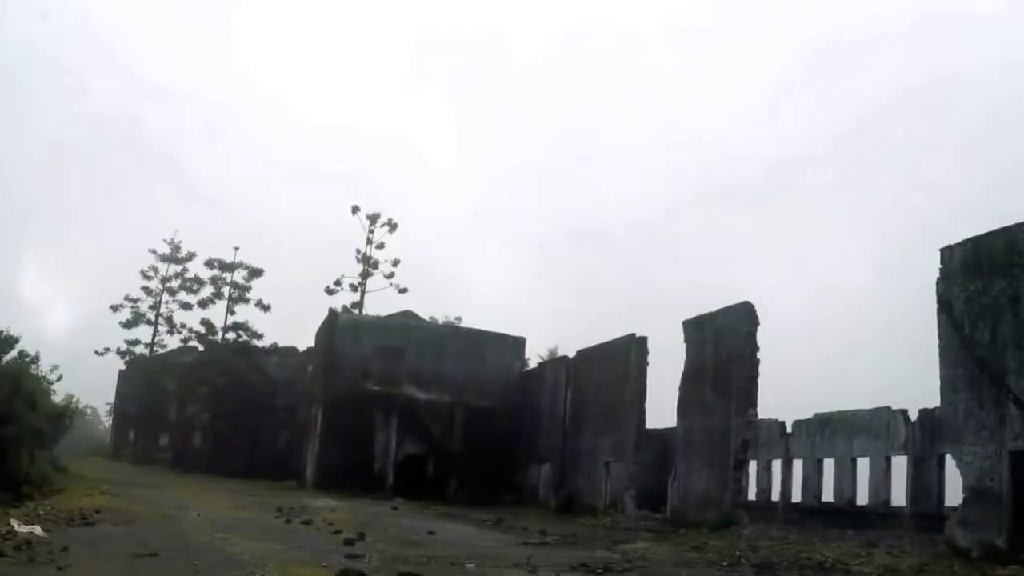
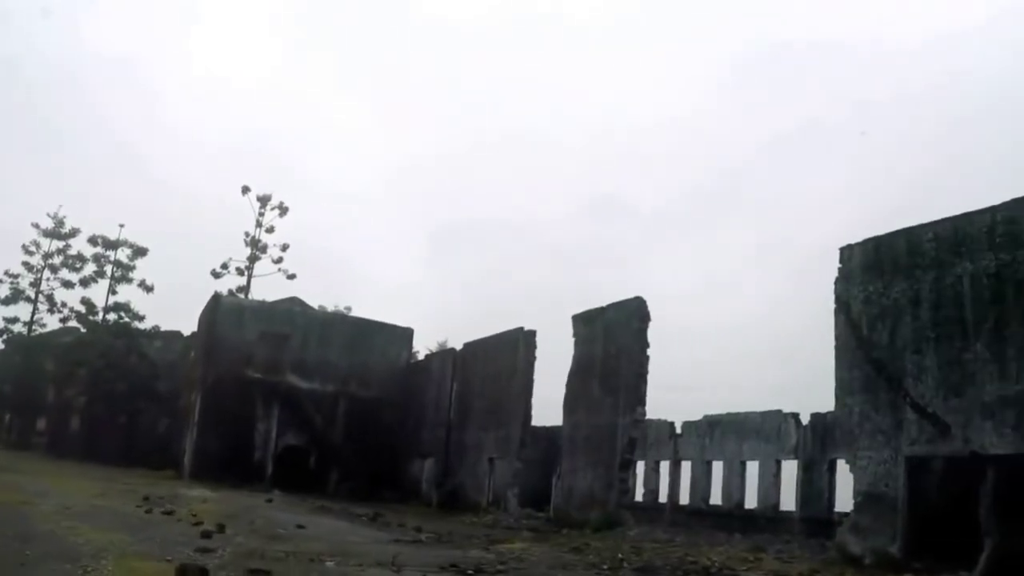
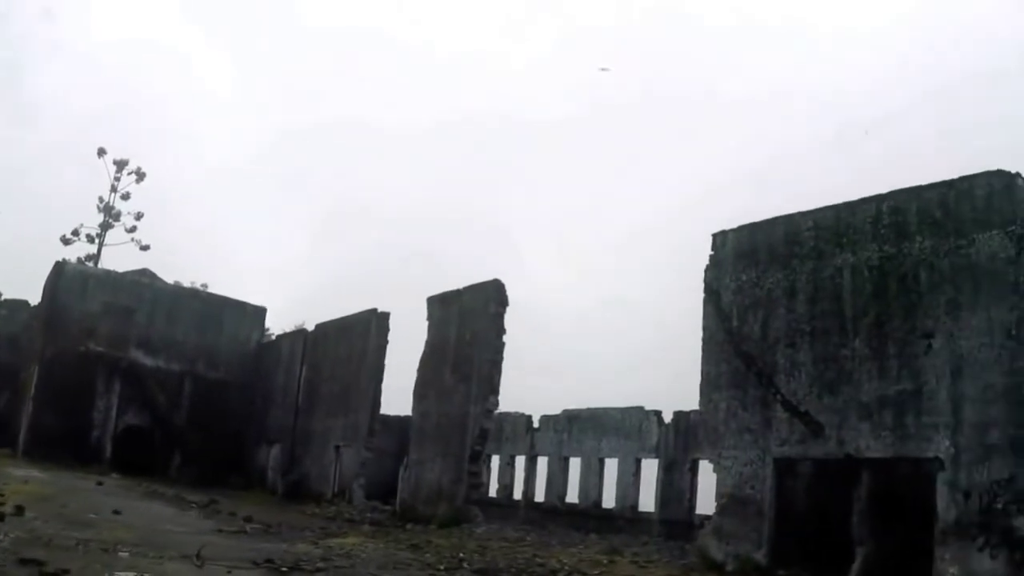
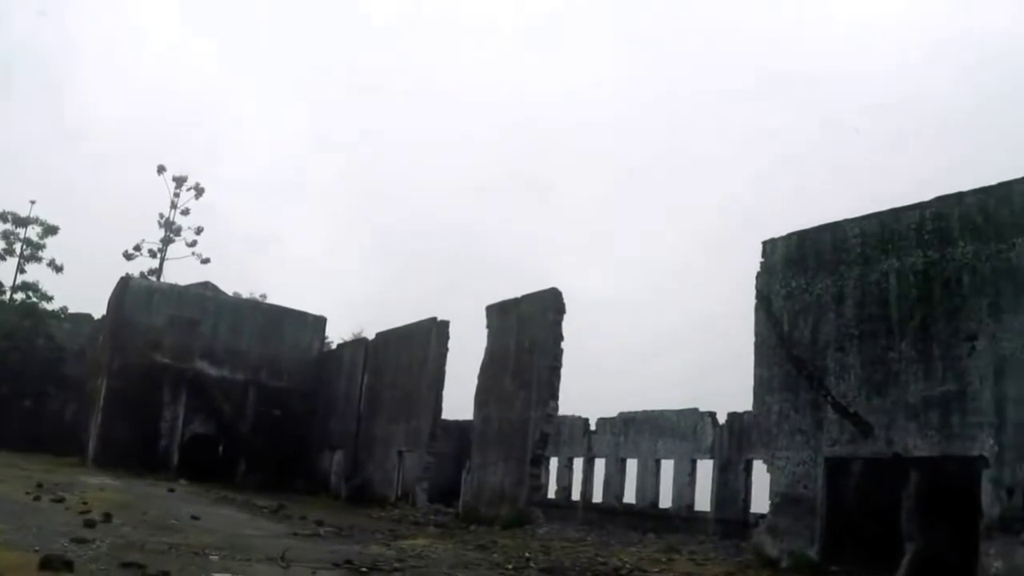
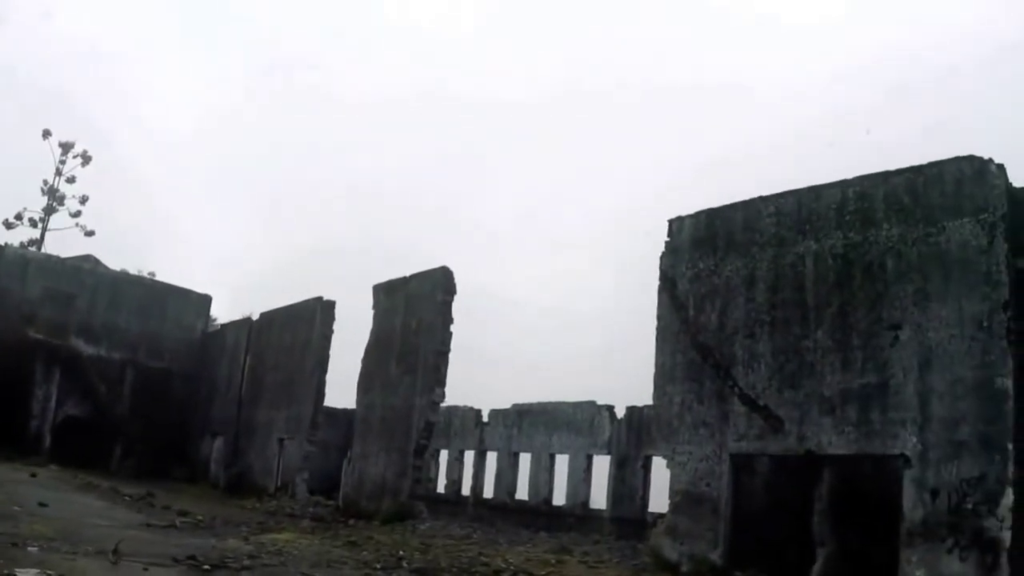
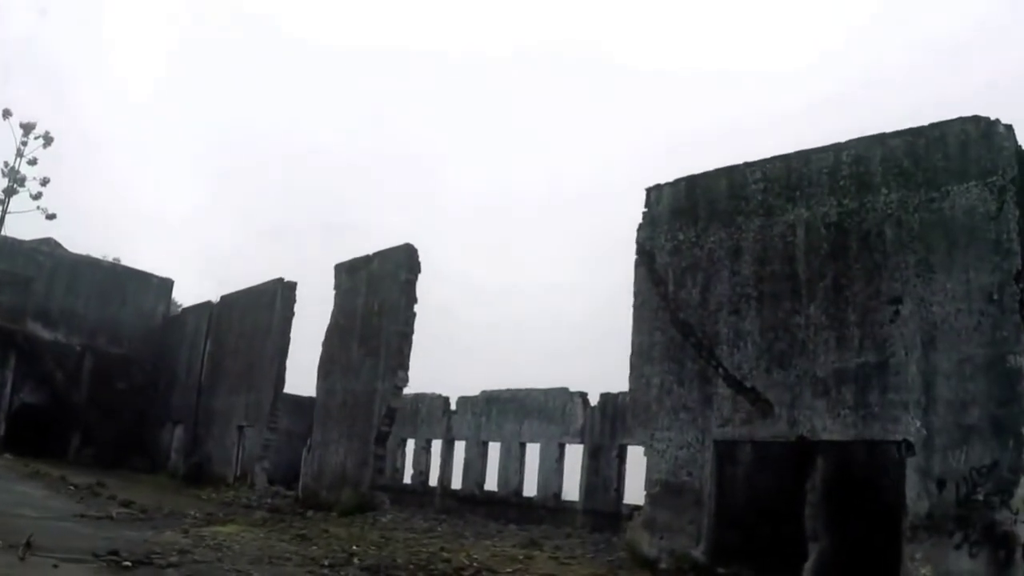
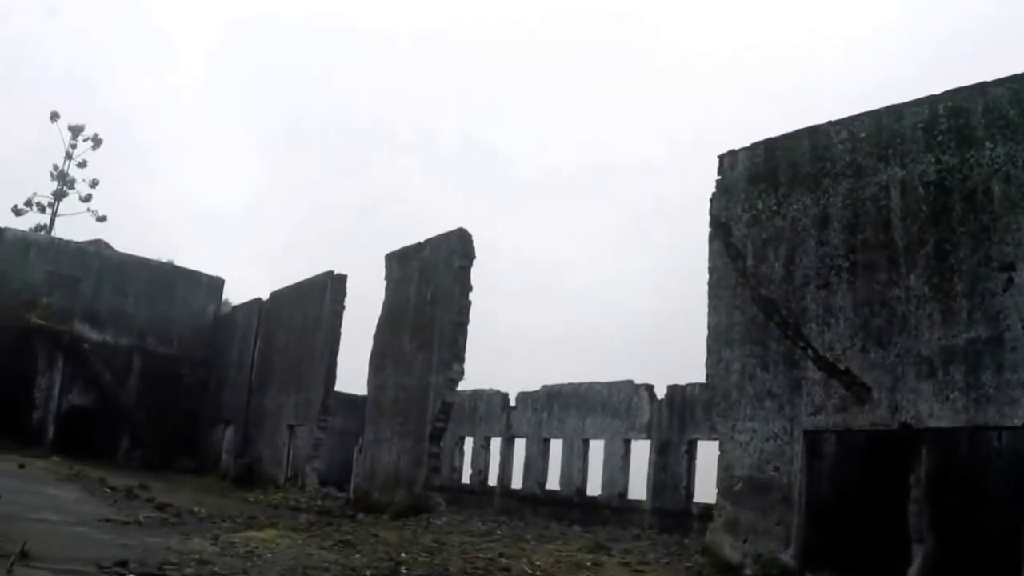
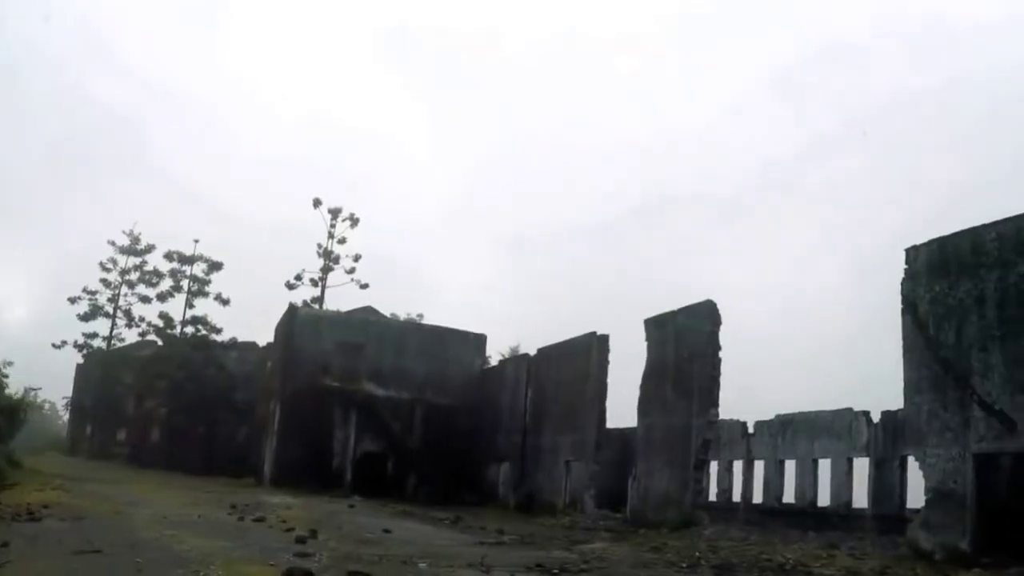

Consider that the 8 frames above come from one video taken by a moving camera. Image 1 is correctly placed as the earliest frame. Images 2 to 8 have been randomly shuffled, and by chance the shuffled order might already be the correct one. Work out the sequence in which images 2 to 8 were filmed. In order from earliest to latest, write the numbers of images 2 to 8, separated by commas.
8, 2, 4, 3, 5, 6, 7
